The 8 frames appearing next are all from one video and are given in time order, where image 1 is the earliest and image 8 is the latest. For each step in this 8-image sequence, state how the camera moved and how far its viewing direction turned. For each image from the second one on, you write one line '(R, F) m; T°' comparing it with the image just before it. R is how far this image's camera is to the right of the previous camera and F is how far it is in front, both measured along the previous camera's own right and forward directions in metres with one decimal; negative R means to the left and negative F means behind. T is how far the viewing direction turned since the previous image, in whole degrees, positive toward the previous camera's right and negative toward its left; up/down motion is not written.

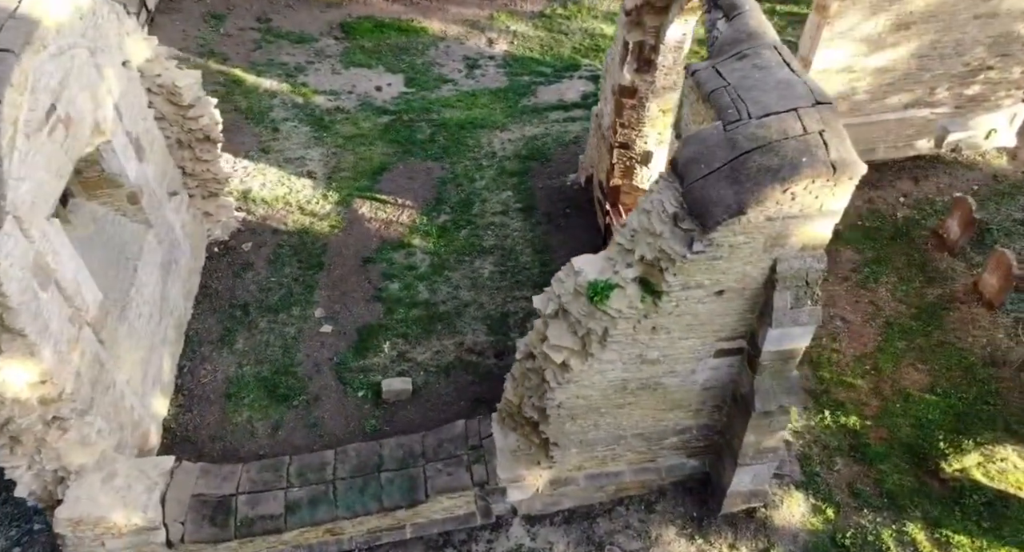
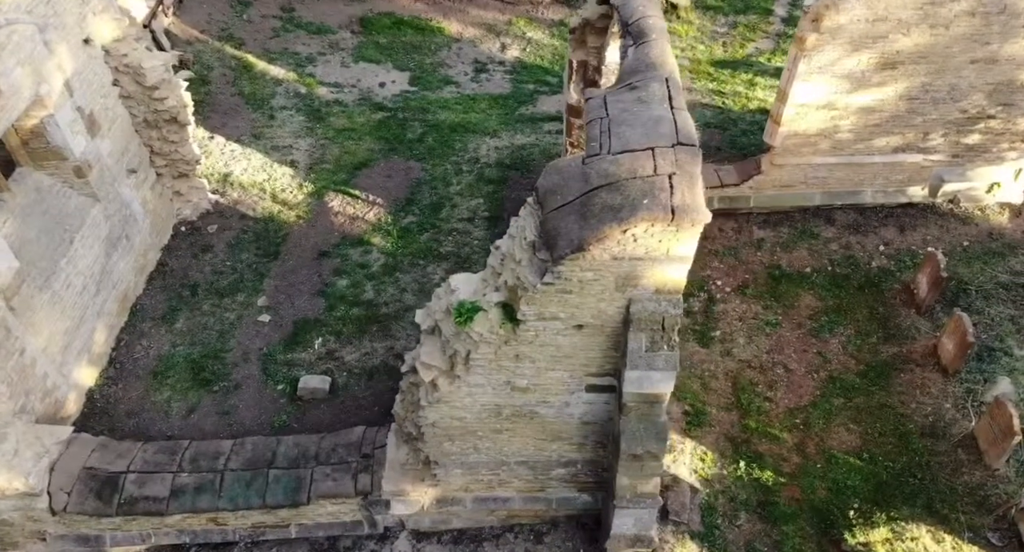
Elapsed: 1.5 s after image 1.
(+1.2, +0.2) m; -5°
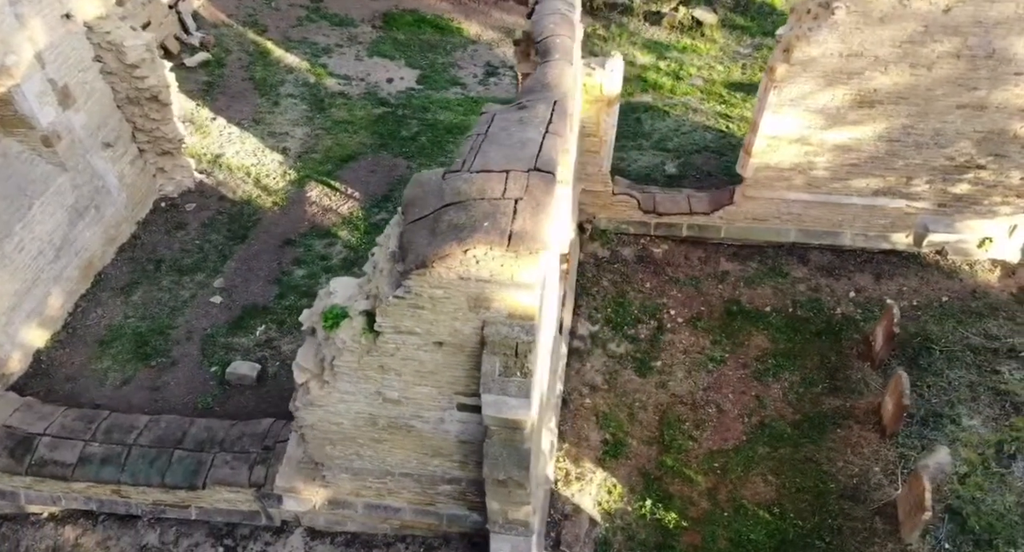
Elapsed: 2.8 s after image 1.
(+1.1, +0.1) m; -5°
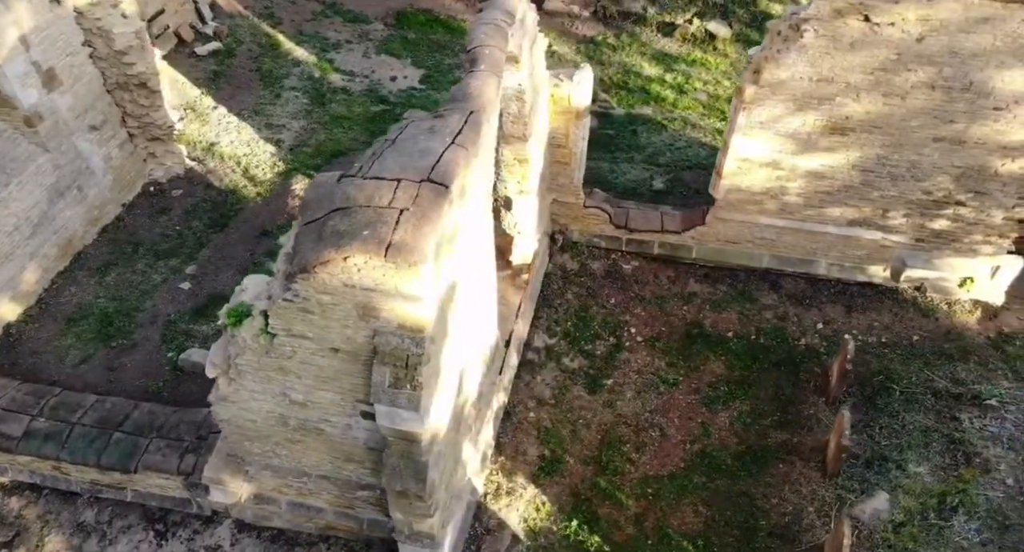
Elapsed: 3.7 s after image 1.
(+0.8, +0.1) m; -3°
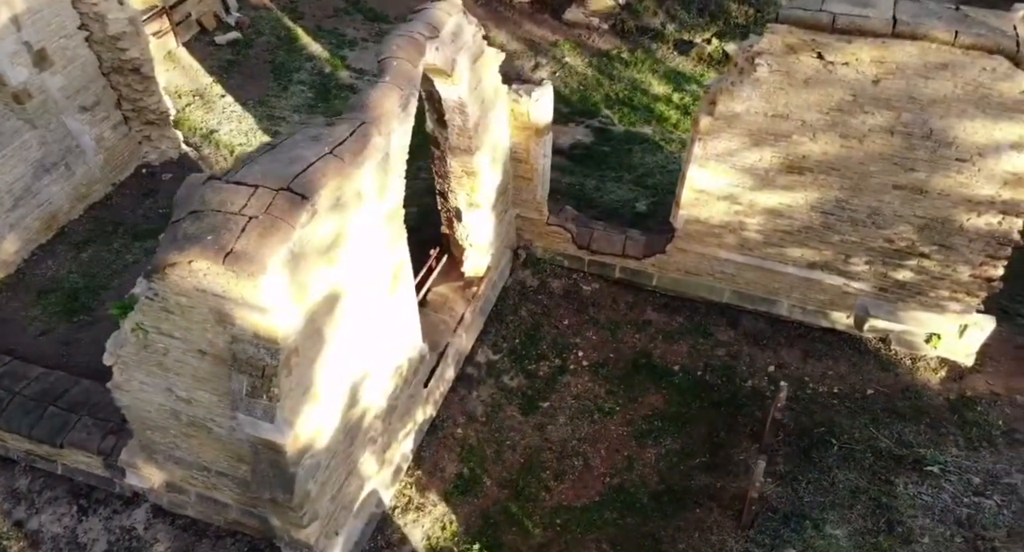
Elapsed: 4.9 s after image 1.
(+1.0, +0.1) m; -4°
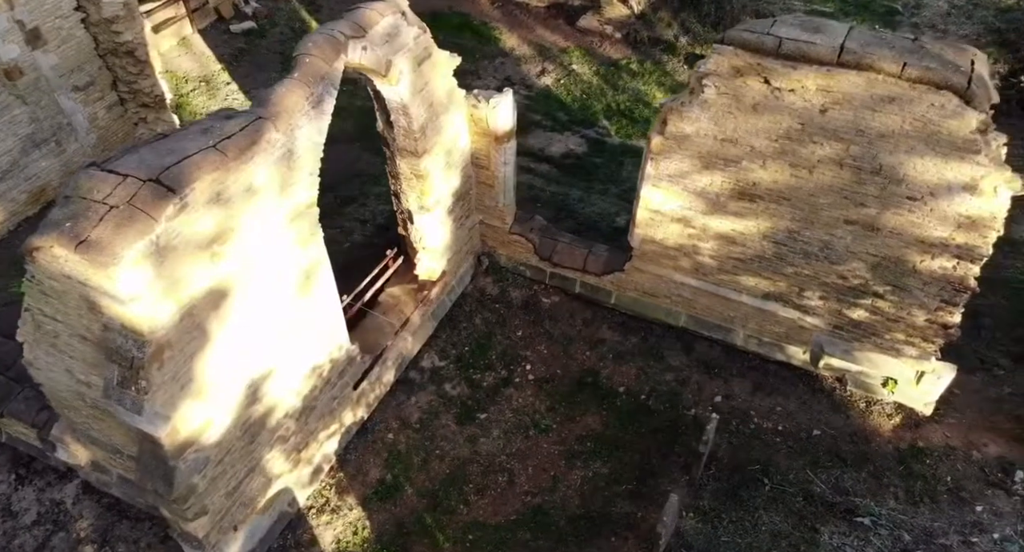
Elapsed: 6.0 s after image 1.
(+0.9, +0.1) m; -4°
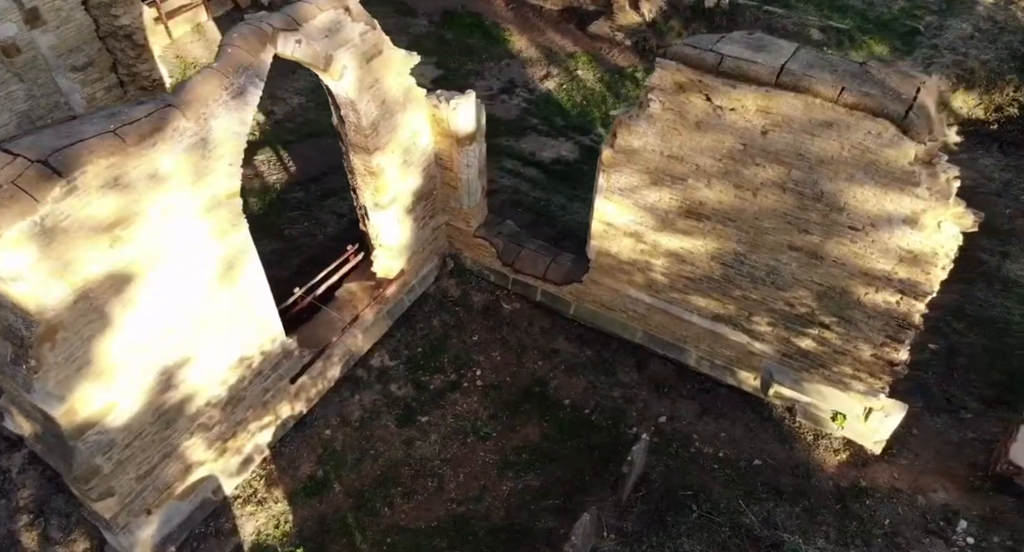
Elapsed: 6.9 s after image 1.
(+0.8, +0.1) m; -3°
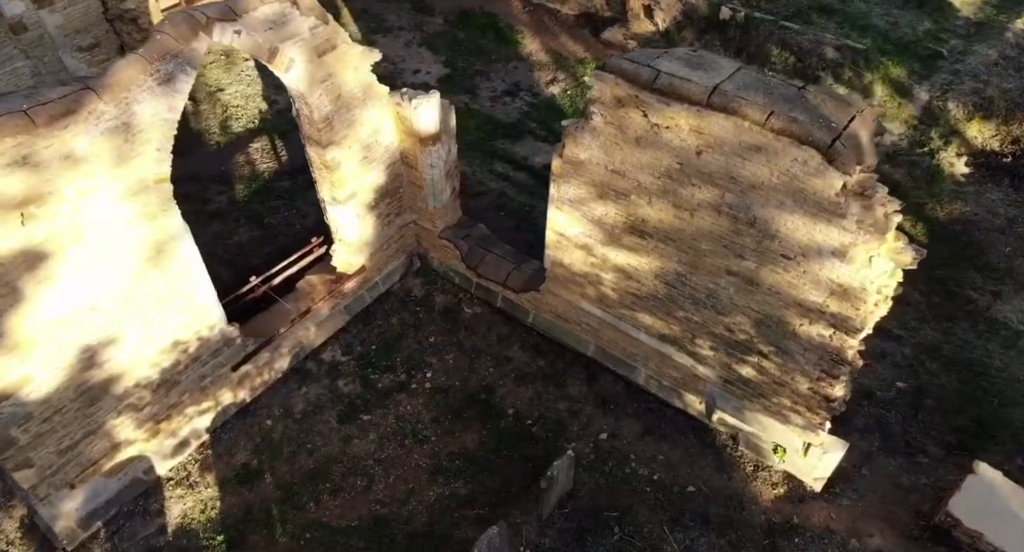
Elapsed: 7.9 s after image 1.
(+0.8, +0.1) m; -3°
